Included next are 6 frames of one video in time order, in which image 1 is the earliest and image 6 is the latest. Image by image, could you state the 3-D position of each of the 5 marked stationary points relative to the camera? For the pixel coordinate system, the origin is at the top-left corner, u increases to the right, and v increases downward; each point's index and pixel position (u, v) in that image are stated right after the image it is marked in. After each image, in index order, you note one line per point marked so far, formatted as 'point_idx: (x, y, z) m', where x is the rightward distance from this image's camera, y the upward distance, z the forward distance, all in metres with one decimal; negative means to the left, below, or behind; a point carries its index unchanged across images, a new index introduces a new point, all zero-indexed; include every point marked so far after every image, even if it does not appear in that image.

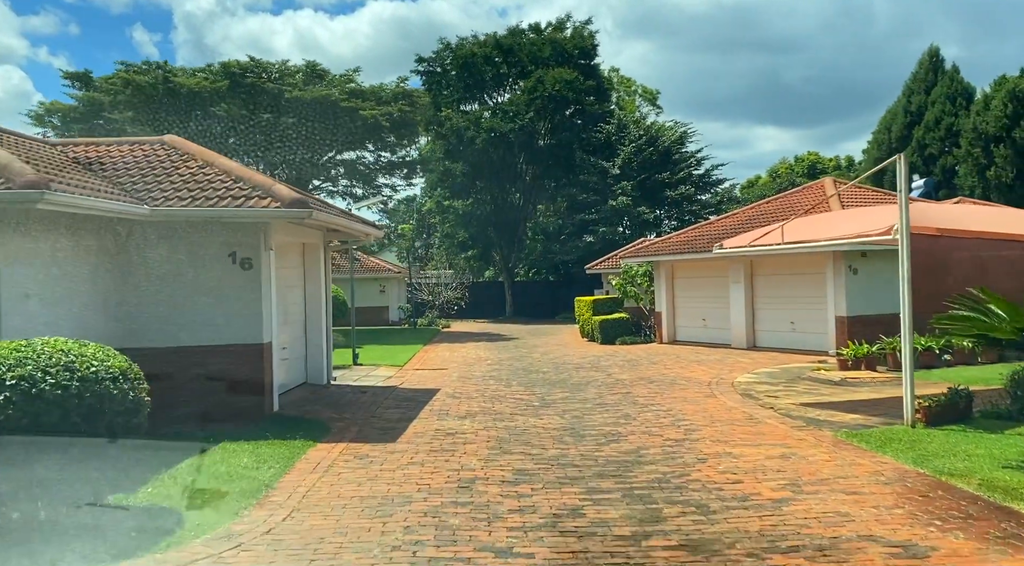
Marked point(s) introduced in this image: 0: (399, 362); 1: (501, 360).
0: (-2.8, -2.0, +17.6) m
1: (-0.2, -2.0, +18.4) m
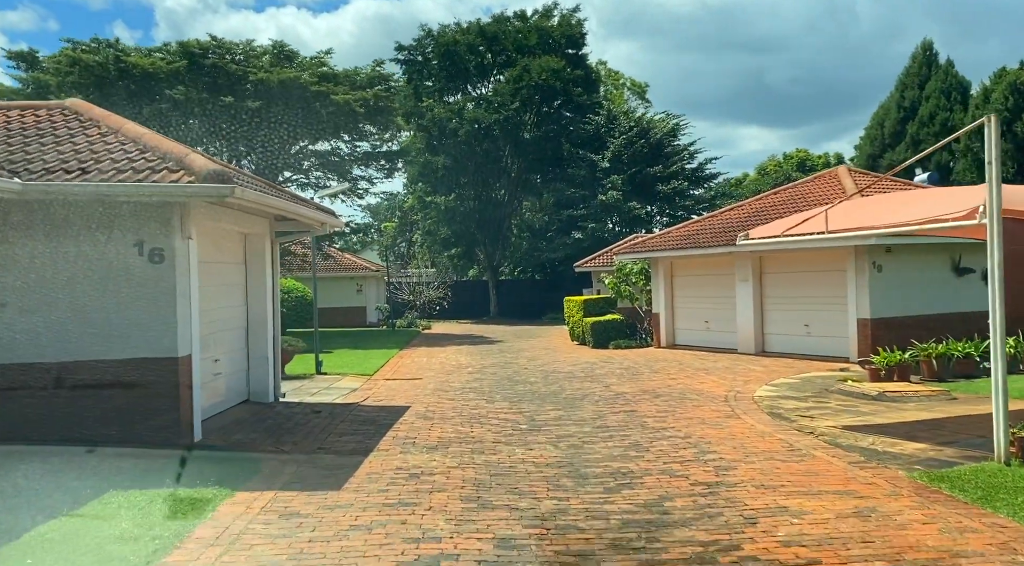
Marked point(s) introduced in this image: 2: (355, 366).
0: (-3.1, -1.9, +15.6) m
1: (-0.6, -1.9, +16.5) m
2: (-3.6, -1.9, +16.1) m
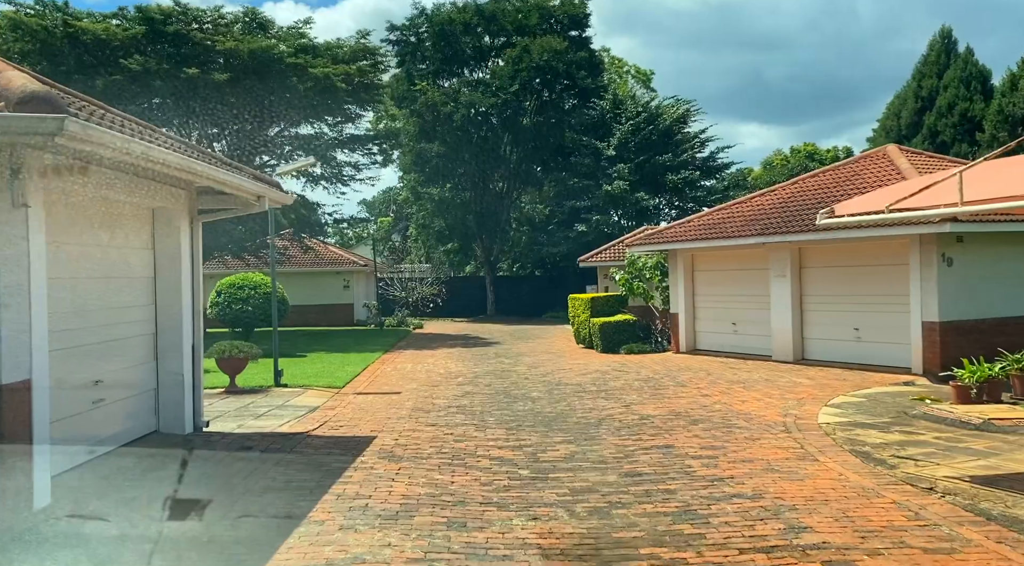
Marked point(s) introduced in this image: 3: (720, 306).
0: (-3.2, -1.8, +13.2) m
1: (-0.7, -1.8, +14.1) m
2: (-3.6, -1.8, +13.7) m
3: (+4.8, -0.5, +16.6) m
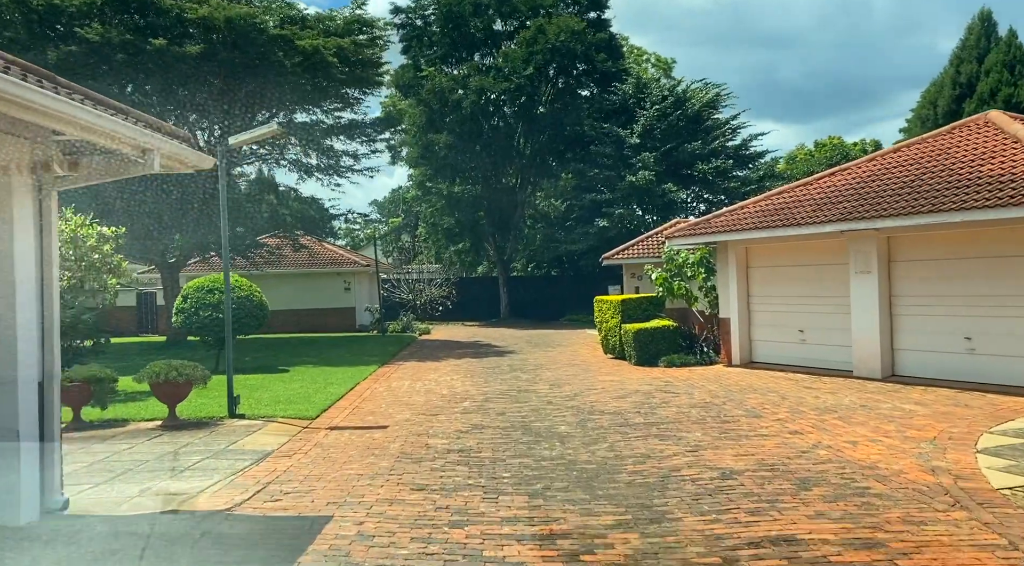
0: (-2.9, -1.8, +10.4) m
1: (-0.4, -1.8, +11.3) m
2: (-3.3, -1.8, +10.9) m
3: (+5.2, -0.5, +13.7) m
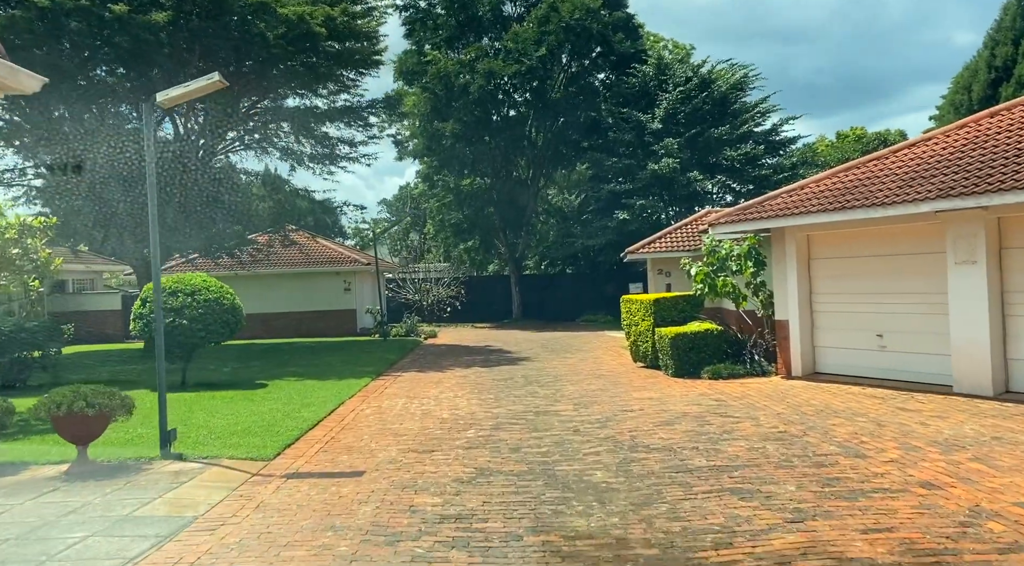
0: (-2.7, -1.8, +8.1) m
1: (-0.2, -1.8, +9.0) m
2: (-3.1, -1.8, +8.7) m
3: (+5.4, -0.4, +11.3) m
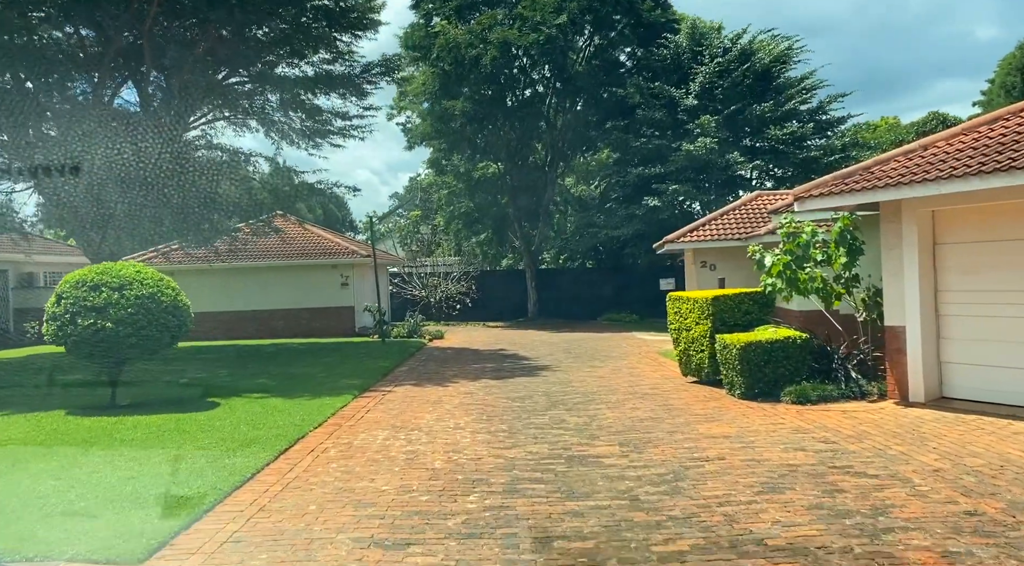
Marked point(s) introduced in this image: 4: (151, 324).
0: (-2.5, -1.7, +5.2) m
1: (0.0, -1.7, +5.9) m
2: (-2.9, -1.7, +5.7) m
3: (+5.7, -0.3, +8.2) m
4: (-5.2, -0.6, +10.4) m
